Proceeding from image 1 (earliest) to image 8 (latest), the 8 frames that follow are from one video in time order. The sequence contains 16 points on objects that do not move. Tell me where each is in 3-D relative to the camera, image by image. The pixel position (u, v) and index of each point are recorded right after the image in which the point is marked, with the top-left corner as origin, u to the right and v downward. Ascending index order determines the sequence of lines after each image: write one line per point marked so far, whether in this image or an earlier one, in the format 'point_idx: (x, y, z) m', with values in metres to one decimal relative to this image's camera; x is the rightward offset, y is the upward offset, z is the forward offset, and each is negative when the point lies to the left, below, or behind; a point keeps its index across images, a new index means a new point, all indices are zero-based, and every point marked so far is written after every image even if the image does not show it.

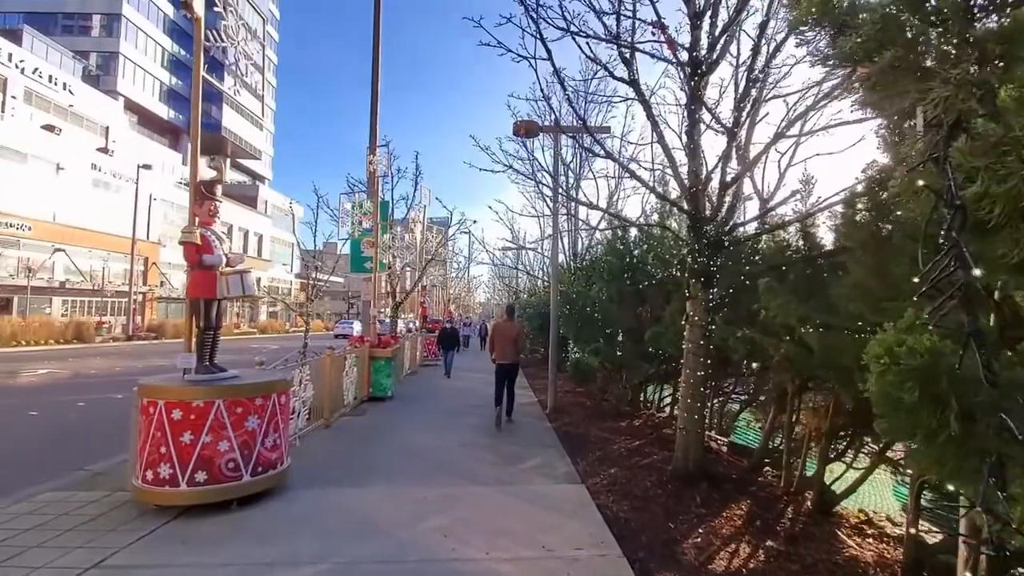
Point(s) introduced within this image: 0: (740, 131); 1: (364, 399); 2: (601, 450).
0: (+2.4, +1.7, +5.4) m
1: (-3.3, -2.5, +11.5) m
2: (+1.3, -2.3, +7.4) m
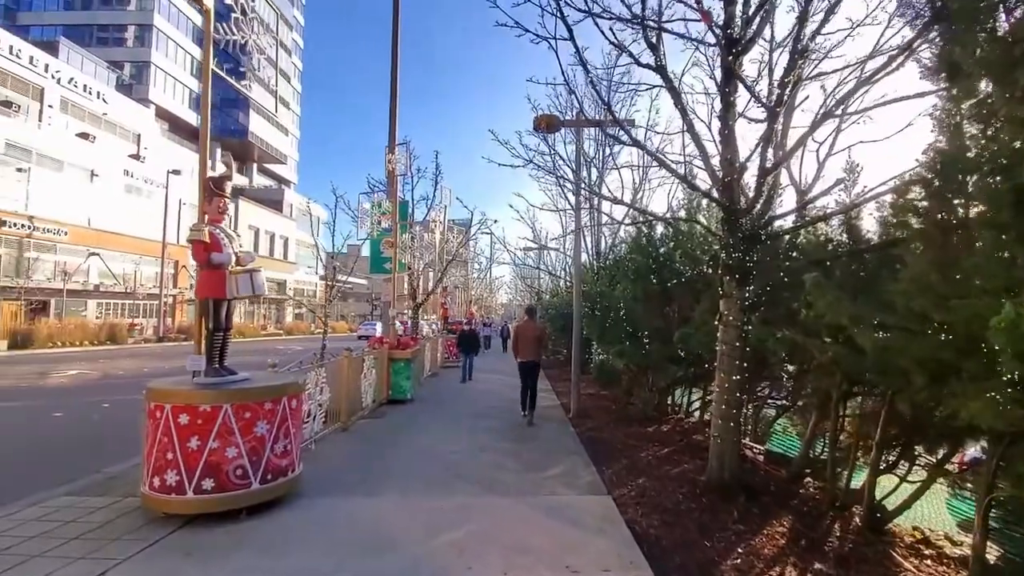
0: (+2.6, +1.7, +5.0) m
1: (-2.8, -2.5, +11.3) m
2: (+1.6, -2.3, +7.0) m
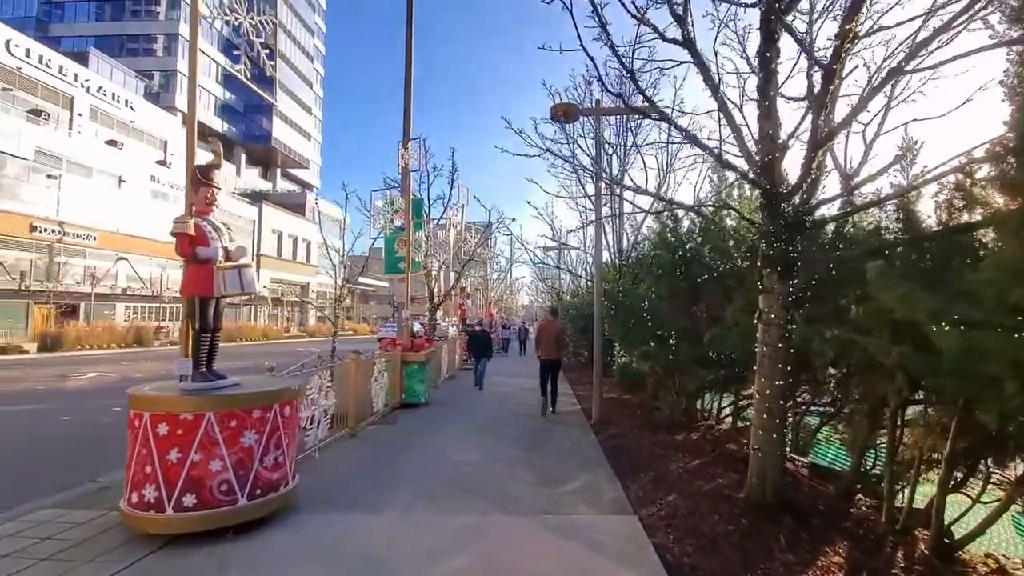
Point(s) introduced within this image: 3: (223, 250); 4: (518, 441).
0: (+2.7, +1.8, +4.3) m
1: (-2.5, -2.5, +10.9) m
2: (+1.8, -2.3, +6.4) m
3: (-2.8, +0.4, +4.9) m
4: (+0.1, -2.4, +8.1) m
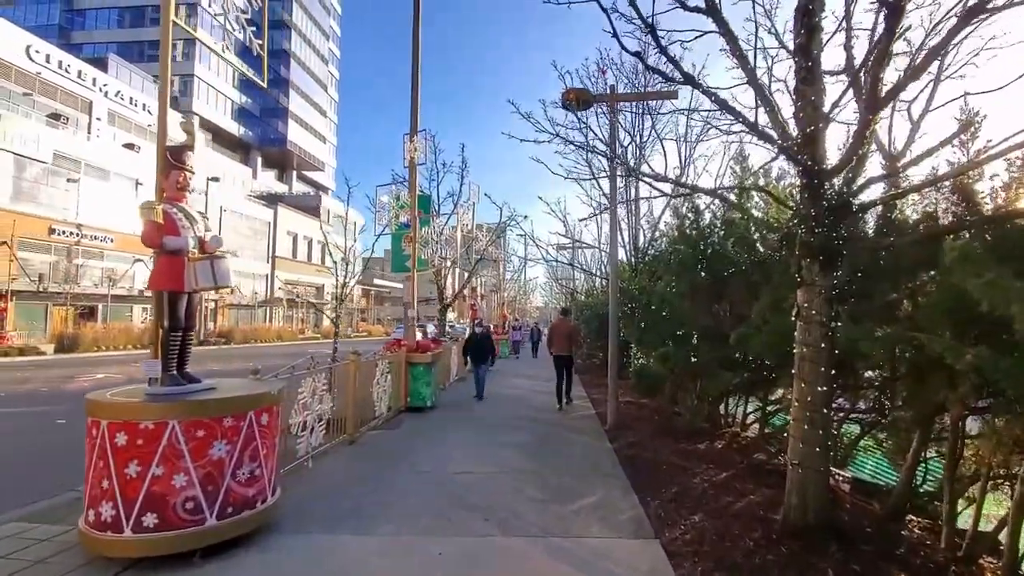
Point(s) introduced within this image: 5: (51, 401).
0: (+2.7, +1.8, +3.7) m
1: (-2.3, -2.5, +10.4) m
2: (+1.9, -2.2, +5.8) m
3: (-2.7, +0.4, +4.5) m
4: (+0.2, -2.4, +7.5) m
5: (-11.6, -2.8, +13.0) m
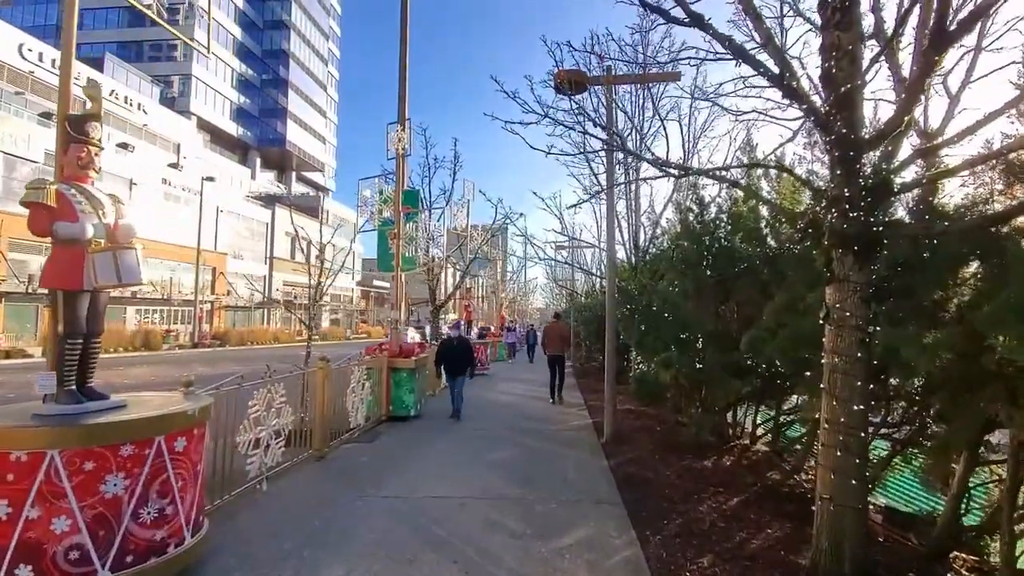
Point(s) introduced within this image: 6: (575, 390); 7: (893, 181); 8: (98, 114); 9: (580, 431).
0: (+2.5, +1.9, +2.9) m
1: (-2.4, -2.5, +9.6) m
2: (+1.7, -2.2, +5.0) m
3: (-3.0, +0.4, +3.7) m
4: (0.0, -2.4, +6.8) m
5: (-11.8, -2.9, +12.2) m
6: (+1.8, -3.0, +15.0) m
7: (+2.7, +0.8, +3.7) m
8: (-3.1, +1.3, +3.8) m
9: (+1.2, -2.5, +9.0) m
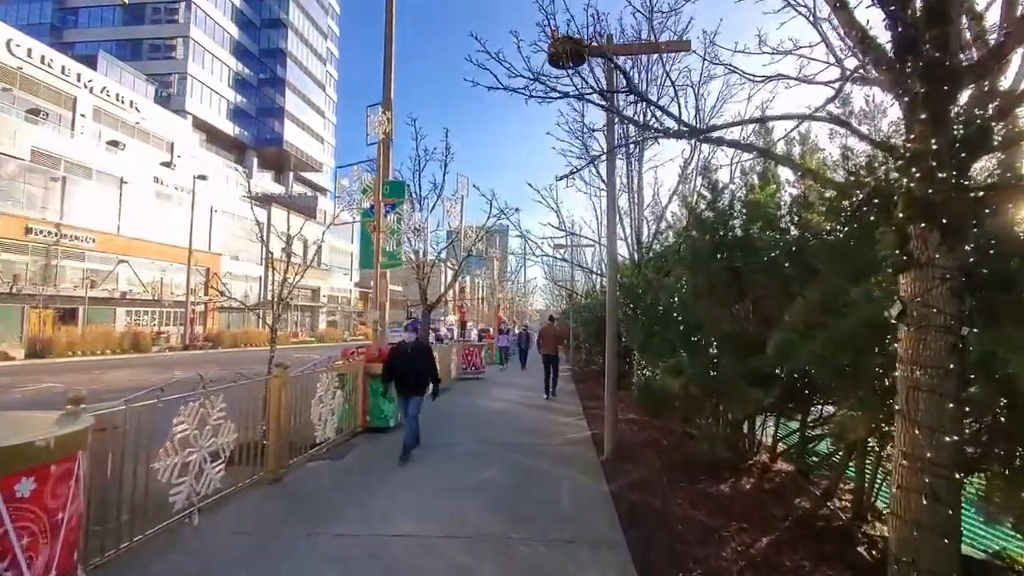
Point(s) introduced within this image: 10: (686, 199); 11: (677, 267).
0: (+2.3, +1.9, +2.0) m
1: (-2.6, -2.4, +8.7) m
2: (+1.5, -2.1, +4.0) m
3: (-3.1, +0.5, +2.8) m
4: (-0.2, -2.3, +5.8) m
5: (-11.9, -2.8, +11.3) m
6: (+1.7, -2.9, +14.0) m
7: (+2.5, +0.8, +2.7) m
8: (-3.2, +1.3, +2.9) m
9: (+1.0, -2.5, +8.1) m
10: (+4.0, +2.0, +12.0) m
11: (+2.5, +0.3, +7.7) m
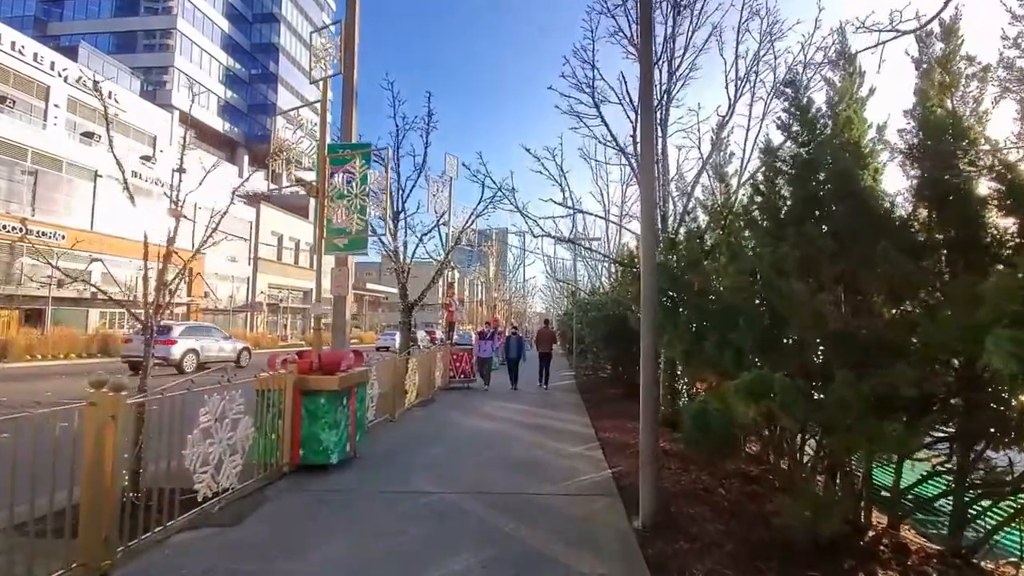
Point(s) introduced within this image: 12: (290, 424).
0: (+2.2, +2.2, -0.5) m
1: (-2.7, -2.2, +6.2) m
2: (+1.4, -1.9, +1.6) m
3: (-3.2, +0.8, +0.3) m
4: (-0.3, -2.1, +3.3) m
5: (-12.1, -2.6, +8.8) m
6: (+1.6, -2.8, +11.5) m
7: (+2.4, +1.1, +0.3) m
8: (-3.3, +1.6, +0.4) m
9: (+0.9, -2.2, +5.6) m
10: (+3.9, +2.2, +9.6) m
11: (+2.3, +0.5, +5.3) m
12: (-2.7, -1.6, +6.3) m
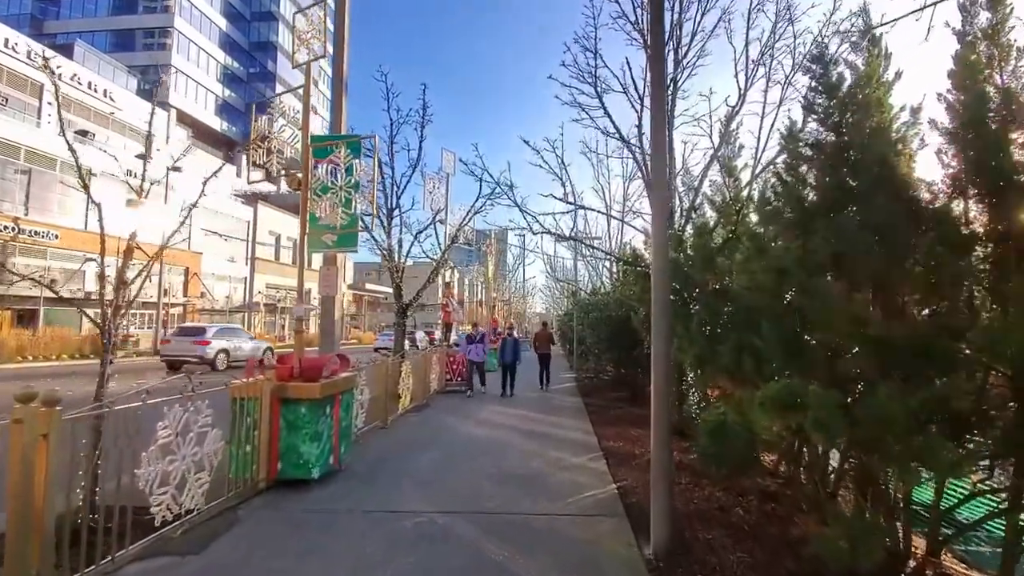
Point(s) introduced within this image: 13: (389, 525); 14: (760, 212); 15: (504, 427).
0: (+2.1, +2.2, -1.0) m
1: (-2.8, -2.2, +5.7) m
2: (+1.3, -1.9, +1.1) m
3: (-3.3, +0.8, -0.2) m
4: (-0.3, -2.1, +2.8) m
5: (-12.1, -2.6, +8.3) m
6: (+1.5, -2.8, +11.0) m
7: (+2.4, +1.1, -0.2) m
8: (-3.4, +1.6, -0.1) m
9: (+0.9, -2.2, +5.1) m
10: (+3.8, +2.2, +9.1) m
11: (+2.3, +0.5, +4.8) m
12: (-2.7, -1.6, +5.8) m
13: (-1.2, -2.2, +4.9) m
14: (+2.4, +0.8, +5.1) m
15: (-0.1, -2.6, +9.7) m
